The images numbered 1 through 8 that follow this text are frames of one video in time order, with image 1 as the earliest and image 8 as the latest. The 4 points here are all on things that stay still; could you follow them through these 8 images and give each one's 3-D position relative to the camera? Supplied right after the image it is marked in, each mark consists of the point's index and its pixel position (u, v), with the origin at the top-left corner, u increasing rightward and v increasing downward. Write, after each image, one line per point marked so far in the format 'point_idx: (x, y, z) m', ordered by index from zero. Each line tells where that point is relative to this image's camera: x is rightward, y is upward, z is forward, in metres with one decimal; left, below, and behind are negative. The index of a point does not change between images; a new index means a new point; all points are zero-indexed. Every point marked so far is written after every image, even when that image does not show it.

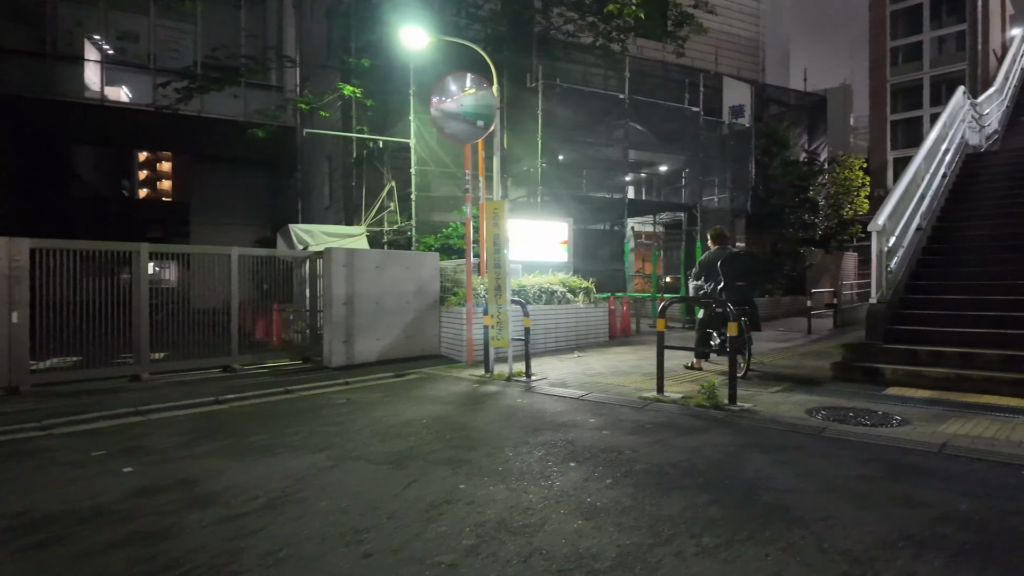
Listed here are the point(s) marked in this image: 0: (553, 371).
0: (+0.5, -1.1, +7.6) m
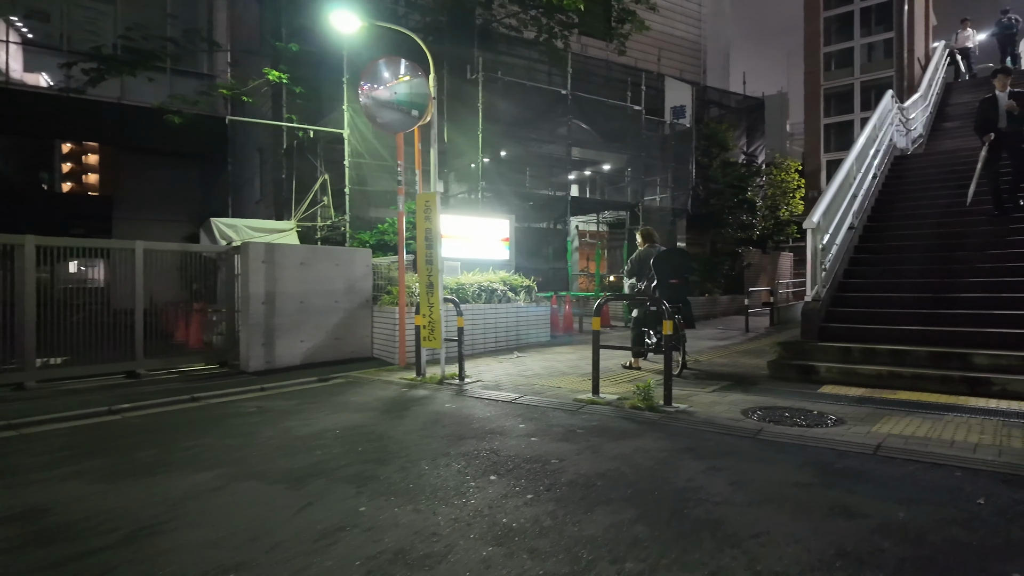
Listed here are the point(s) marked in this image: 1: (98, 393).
0: (-0.3, -1.0, +7.2) m
1: (-4.8, -1.2, +6.7) m
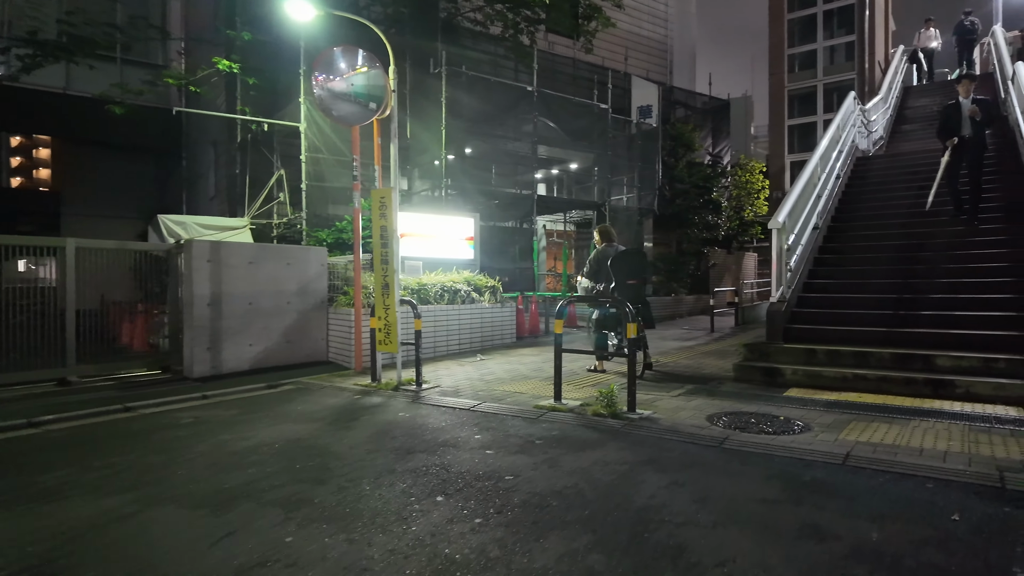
0: (-0.8, -1.1, +6.9) m
1: (-5.2, -1.2, +6.2) m
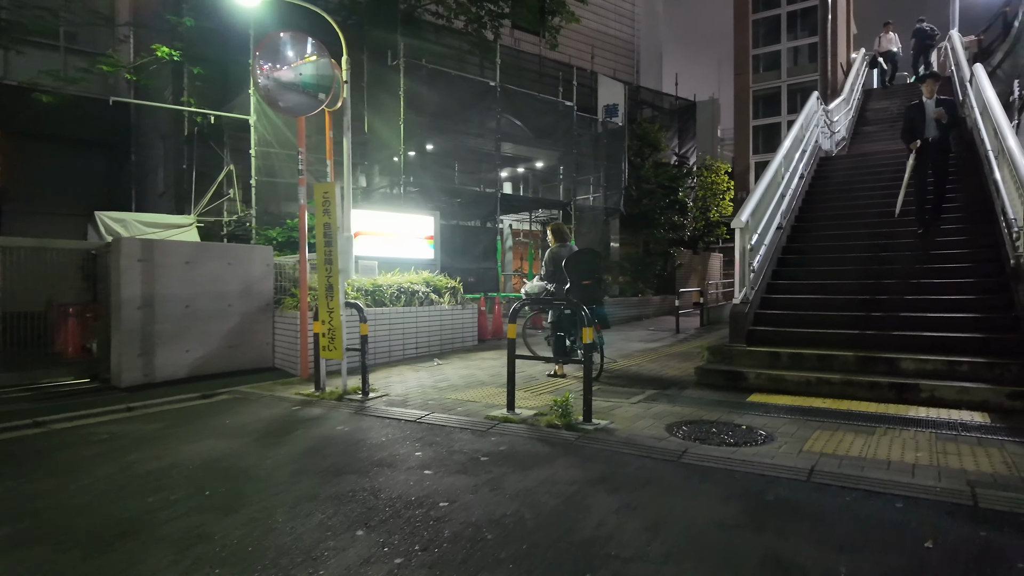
0: (-1.3, -1.1, +6.5) m
1: (-5.7, -1.2, +5.6) m
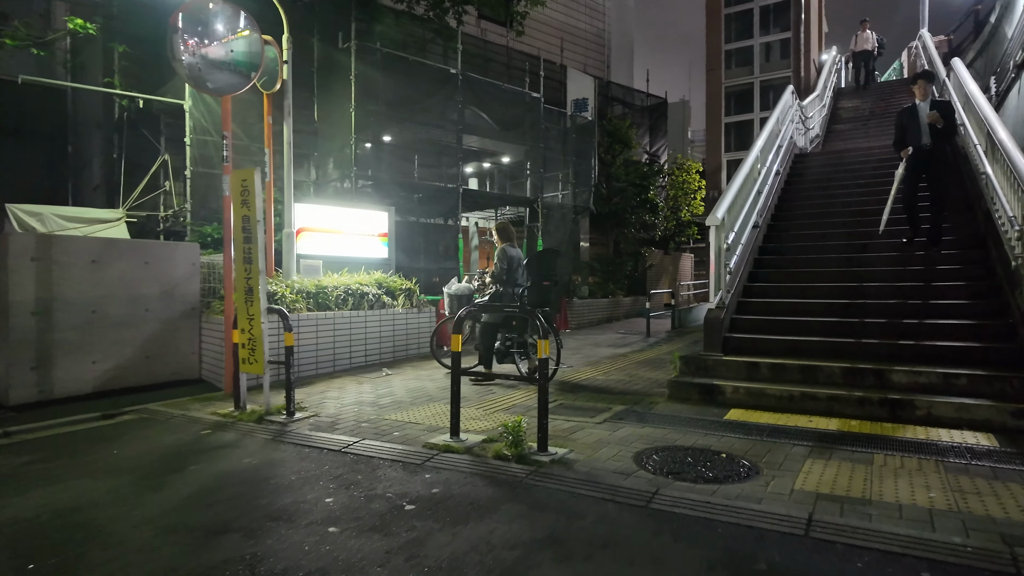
0: (-1.8, -1.1, +5.7) m
1: (-6.1, -1.3, +4.6) m
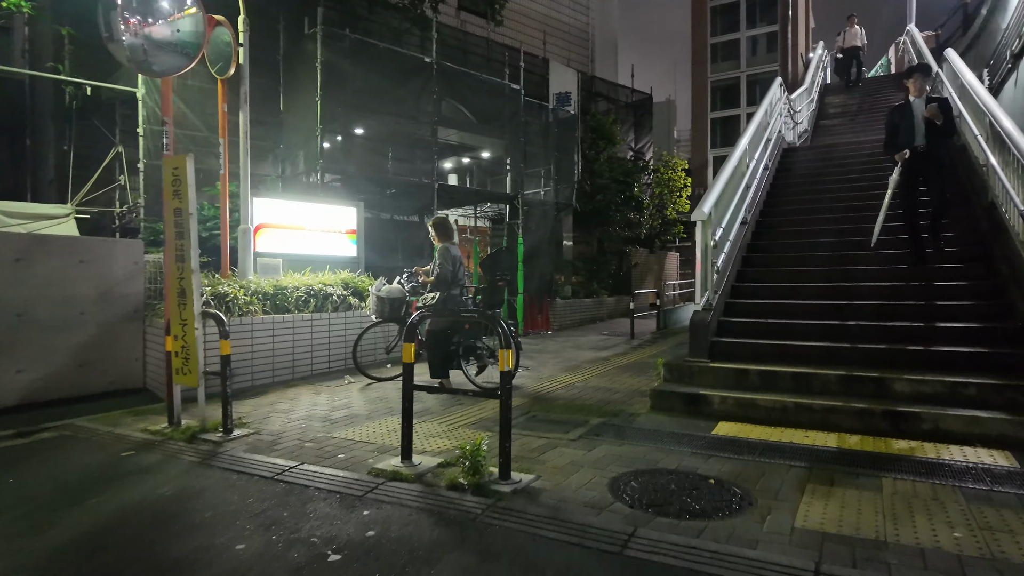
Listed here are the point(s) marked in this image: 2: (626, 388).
0: (-2.0, -1.1, +5.2) m
1: (-6.3, -1.3, +3.9) m
2: (+1.3, -1.1, +6.4) m
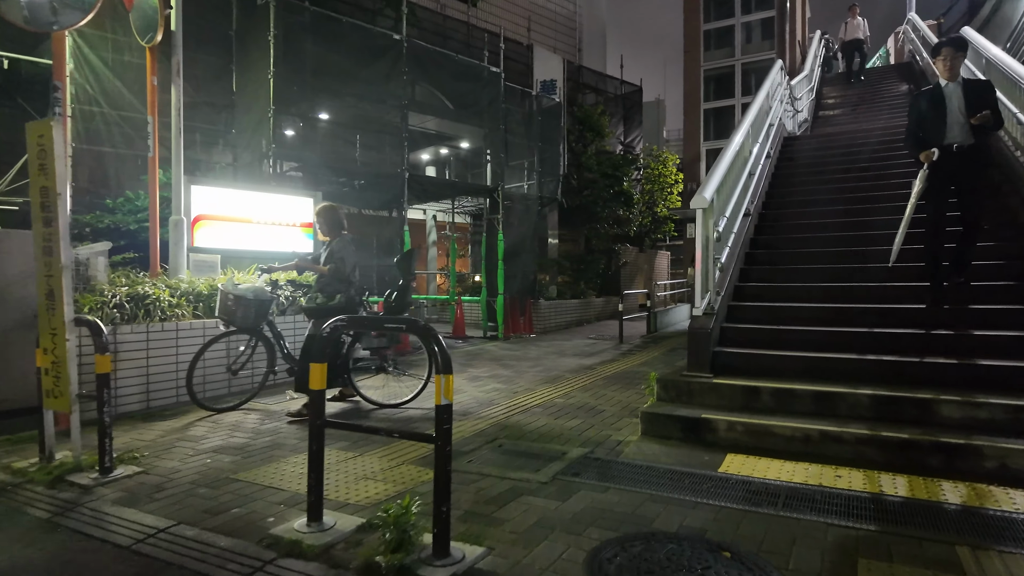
0: (-2.3, -1.1, +4.2) m
1: (-6.6, -1.3, +2.9) m
2: (+0.9, -1.1, +5.5) m
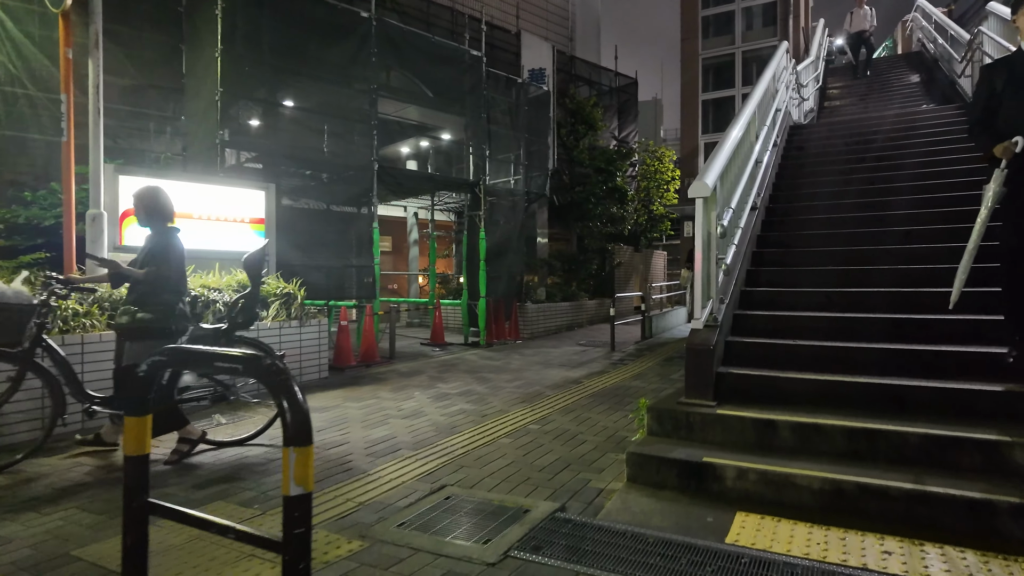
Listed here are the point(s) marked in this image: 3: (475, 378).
0: (-2.6, -1.2, +3.3) m
1: (-6.9, -1.3, +1.9) m
2: (+0.7, -1.2, +4.6) m
3: (-0.5, -1.1, +7.3) m
